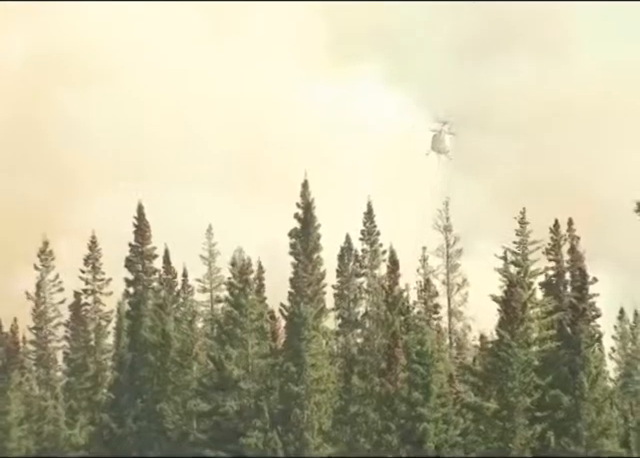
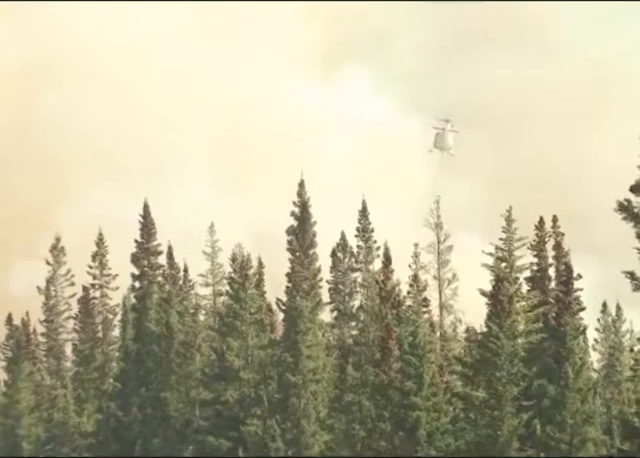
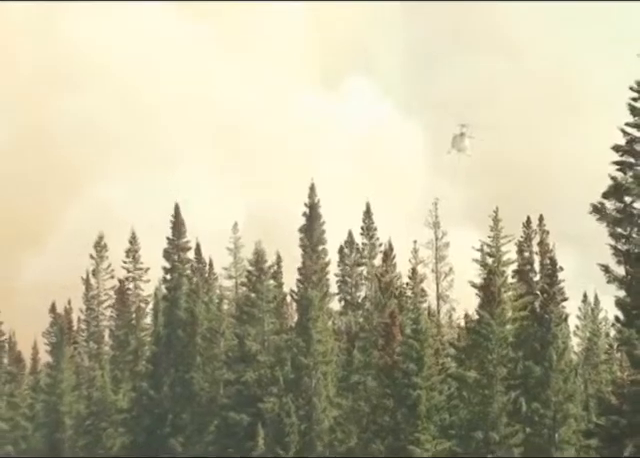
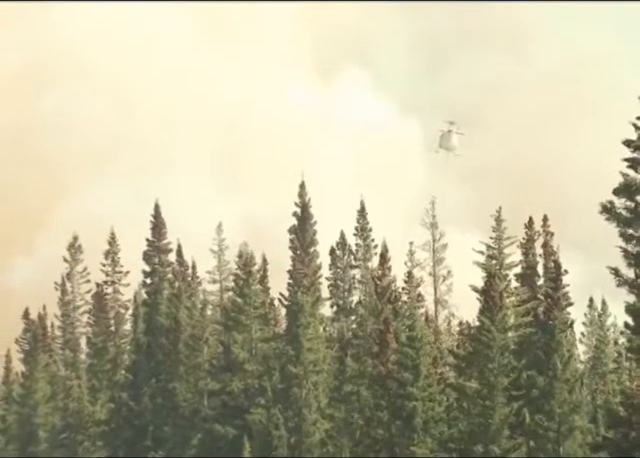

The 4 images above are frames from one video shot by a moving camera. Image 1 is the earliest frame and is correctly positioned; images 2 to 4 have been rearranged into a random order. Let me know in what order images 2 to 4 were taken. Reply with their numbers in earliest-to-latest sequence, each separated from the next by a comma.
2, 4, 3
